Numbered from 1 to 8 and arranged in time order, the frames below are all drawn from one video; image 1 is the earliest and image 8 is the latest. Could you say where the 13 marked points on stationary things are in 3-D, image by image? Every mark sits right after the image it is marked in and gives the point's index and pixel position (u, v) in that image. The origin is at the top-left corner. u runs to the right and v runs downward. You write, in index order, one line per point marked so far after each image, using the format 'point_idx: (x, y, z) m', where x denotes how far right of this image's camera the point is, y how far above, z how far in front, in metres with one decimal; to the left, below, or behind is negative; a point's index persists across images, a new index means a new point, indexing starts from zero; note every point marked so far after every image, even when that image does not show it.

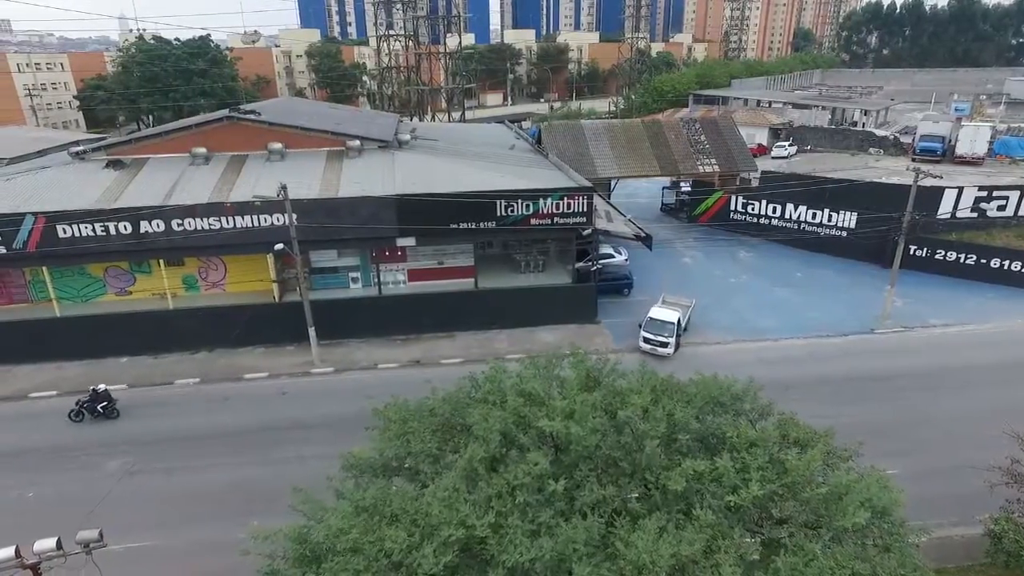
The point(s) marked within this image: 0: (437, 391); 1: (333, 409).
0: (-1.2, -1.8, +10.7) m
1: (-4.6, -3.2, +16.2) m
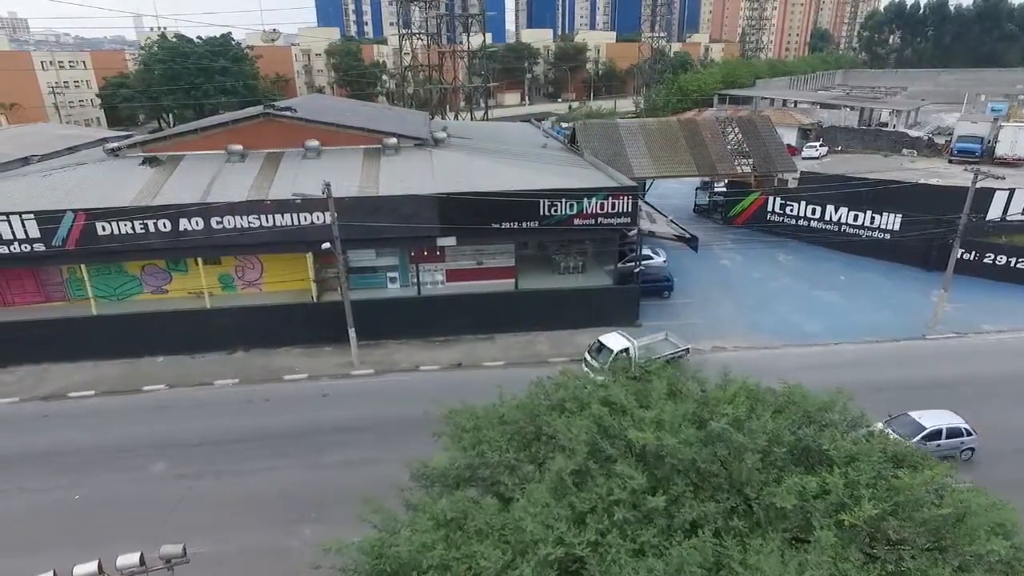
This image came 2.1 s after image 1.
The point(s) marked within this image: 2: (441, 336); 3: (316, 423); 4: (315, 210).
0: (-0.1, -1.8, +10.3) m
1: (-3.4, -3.2, +15.8) m
2: (-2.2, -1.5, +19.8) m
3: (-4.8, -3.4, +15.5) m
4: (-5.6, +2.2, +17.8) m
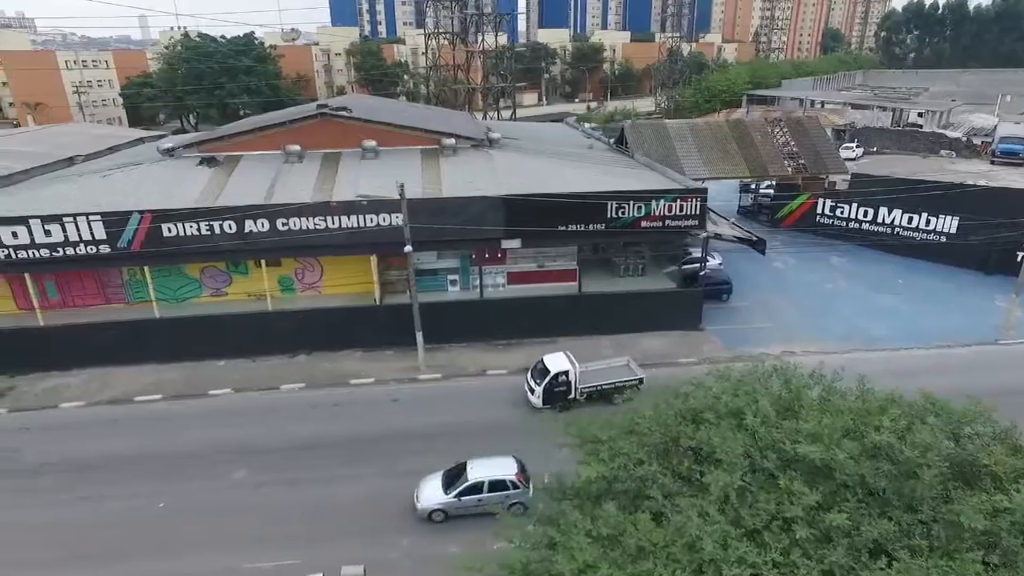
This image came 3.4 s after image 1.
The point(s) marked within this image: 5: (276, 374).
0: (+1.8, -1.9, +10.0) m
1: (-1.5, -3.3, +15.6) m
2: (-0.3, -1.6, +19.5) m
3: (-2.9, -3.4, +15.2) m
4: (-3.6, +2.2, +17.5) m
5: (-6.8, -2.5, +17.9) m
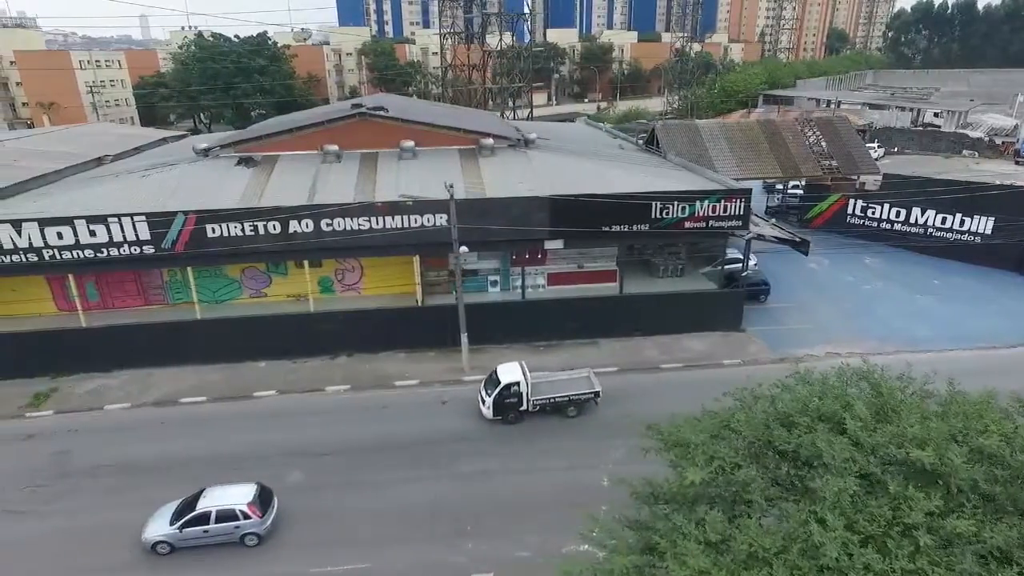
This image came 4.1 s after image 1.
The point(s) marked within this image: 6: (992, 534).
0: (+3.1, -2.0, +9.9) m
1: (-0.2, -3.3, +15.5) m
2: (+1.0, -1.7, +19.4) m
3: (-1.6, -3.5, +15.1) m
4: (-2.4, +2.1, +17.4) m
5: (-5.5, -2.5, +17.8) m
6: (+5.2, -2.7, +6.8) m
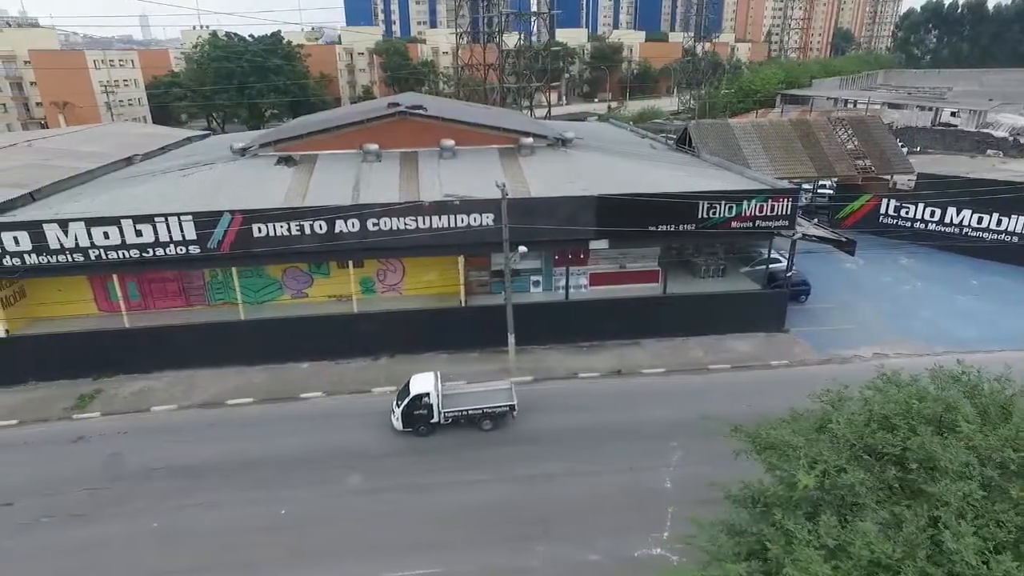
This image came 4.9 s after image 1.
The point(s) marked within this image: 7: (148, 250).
0: (+4.4, -2.0, +9.7) m
1: (+1.1, -3.3, +15.3) m
2: (+2.3, -1.7, +19.2) m
3: (-0.3, -3.5, +14.9) m
4: (-1.0, +2.1, +17.2) m
5: (-4.2, -2.5, +17.6) m
6: (+6.5, -2.7, +6.6) m
7: (-9.7, +1.0, +16.6) m
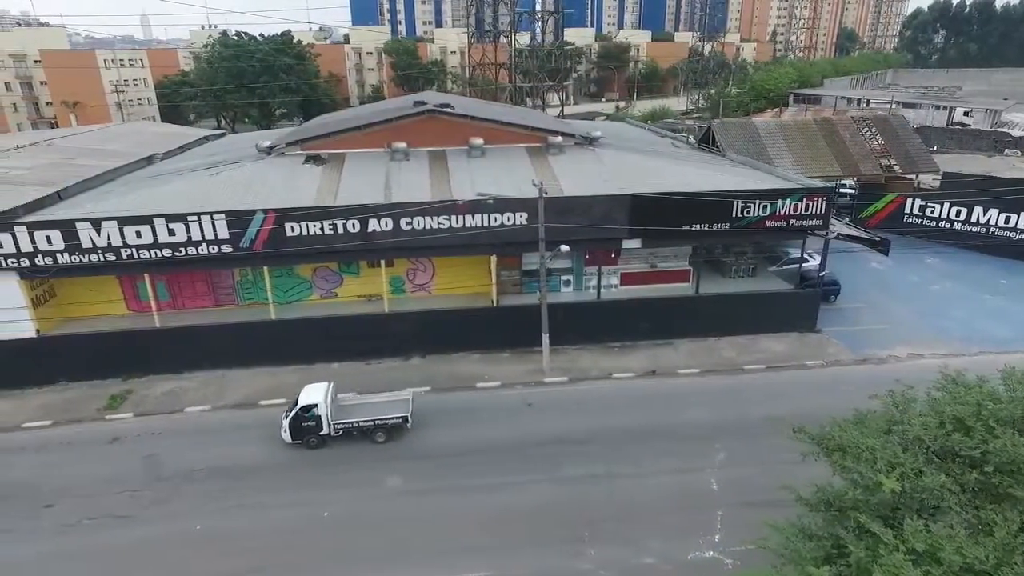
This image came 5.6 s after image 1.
0: (+5.3, -2.0, +9.5) m
1: (+2.1, -3.3, +15.1) m
2: (+3.3, -1.7, +19.1) m
3: (+0.6, -3.5, +14.8) m
4: (-0.1, +2.1, +17.1) m
5: (-3.2, -2.5, +17.5) m
6: (+7.5, -2.7, +6.5) m
7: (-8.8, +1.0, +16.5) m
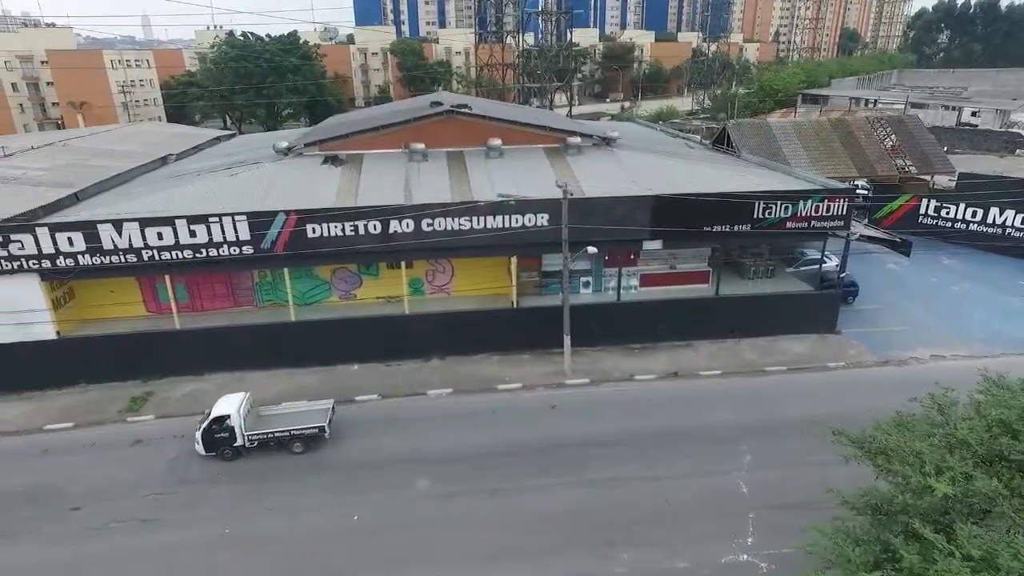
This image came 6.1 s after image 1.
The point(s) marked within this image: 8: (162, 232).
0: (+5.9, -2.0, +9.5) m
1: (+2.6, -3.3, +15.1) m
2: (+3.9, -1.7, +19.0) m
3: (+1.2, -3.5, +14.7) m
4: (+0.5, +2.1, +17.0) m
5: (-2.6, -2.5, +17.4) m
6: (+8.1, -2.7, +6.4) m
7: (-8.2, +1.0, +16.4) m
8: (-9.0, +1.4, +16.0) m
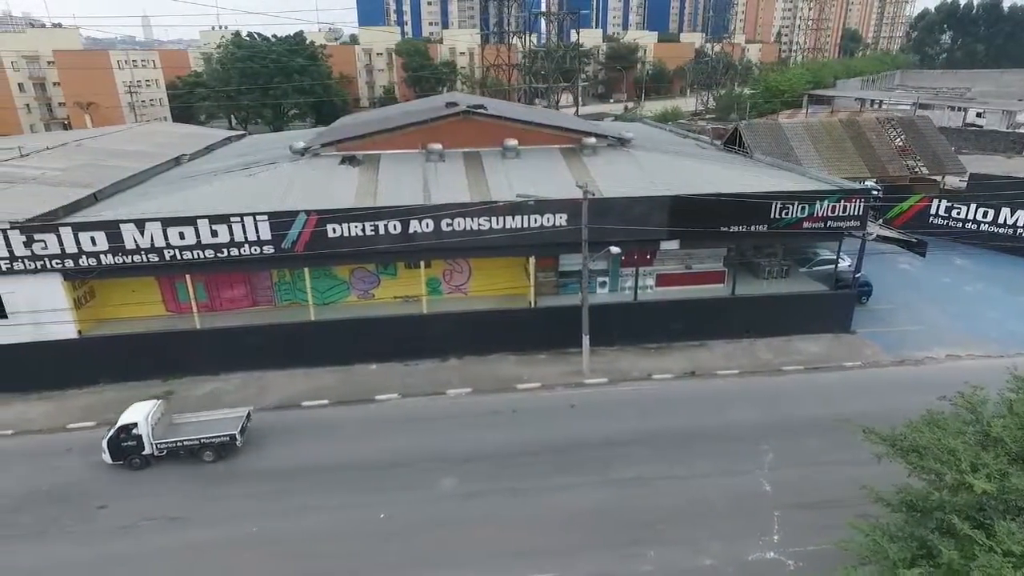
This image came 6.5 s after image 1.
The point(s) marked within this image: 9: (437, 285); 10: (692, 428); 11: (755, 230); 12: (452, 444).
0: (+6.5, -2.0, +9.5) m
1: (+3.2, -3.3, +15.1) m
2: (+4.4, -1.7, +19.1) m
3: (+1.7, -3.5, +14.8) m
4: (+1.0, +2.1, +17.1) m
5: (-2.1, -2.5, +17.5) m
6: (+8.6, -2.7, +6.5) m
7: (-7.7, +1.0, +16.5) m
8: (-8.5, +1.4, +16.1) m
9: (-2.3, +0.1, +18.9) m
10: (+4.3, -3.3, +14.9) m
11: (+7.1, +1.7, +18.2) m
12: (-1.4, -3.6, +14.6) m
